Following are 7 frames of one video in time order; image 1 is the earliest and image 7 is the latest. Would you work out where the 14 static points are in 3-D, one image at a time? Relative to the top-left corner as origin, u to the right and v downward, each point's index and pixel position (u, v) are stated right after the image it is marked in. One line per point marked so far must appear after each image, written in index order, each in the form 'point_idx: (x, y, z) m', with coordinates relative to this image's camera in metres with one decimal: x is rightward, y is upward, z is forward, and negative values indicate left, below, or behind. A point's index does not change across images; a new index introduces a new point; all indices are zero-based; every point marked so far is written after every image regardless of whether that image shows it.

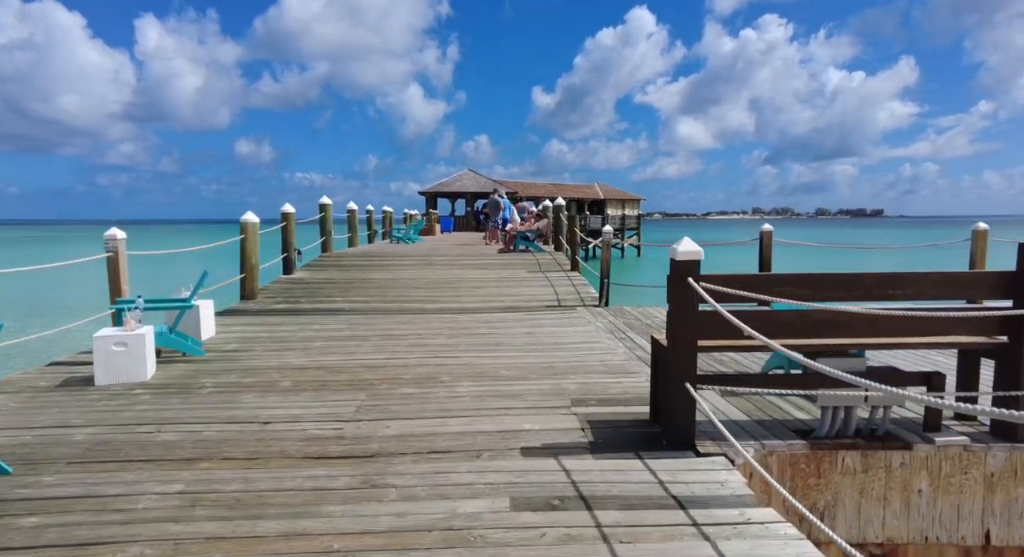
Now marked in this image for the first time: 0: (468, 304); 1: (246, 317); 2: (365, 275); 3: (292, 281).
0: (-0.6, -0.3, +7.9) m
1: (-3.1, -0.5, +6.9) m
2: (-2.5, +0.1, +9.9) m
3: (-3.4, -0.1, +9.3) m
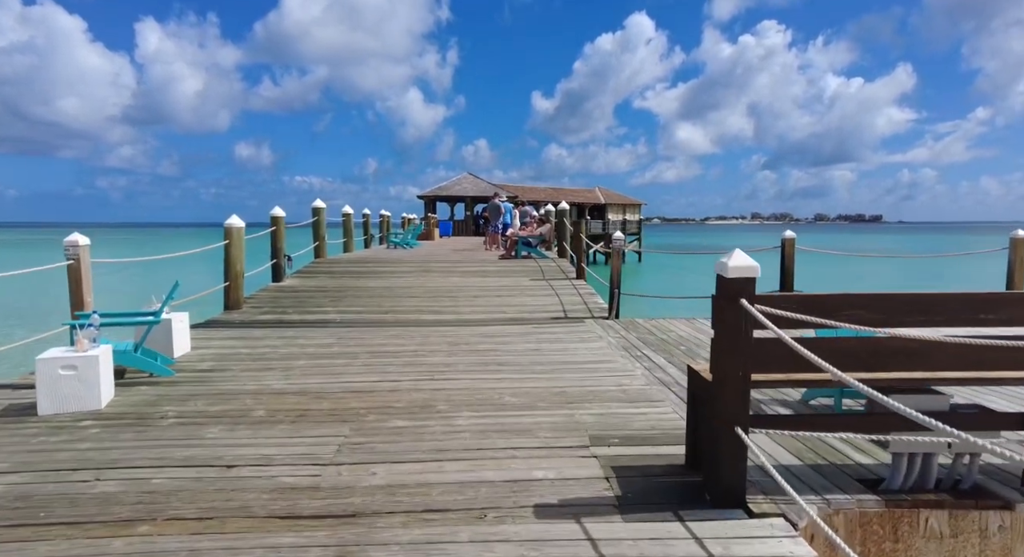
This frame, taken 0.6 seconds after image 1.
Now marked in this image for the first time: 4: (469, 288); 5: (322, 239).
0: (-0.5, -0.5, +7.4) m
1: (-3.0, -0.6, +6.3) m
2: (-2.4, -0.1, +9.4) m
3: (-3.4, -0.2, +8.7) m
4: (-0.7, -0.1, +9.0) m
5: (-3.9, +0.8, +12.1) m
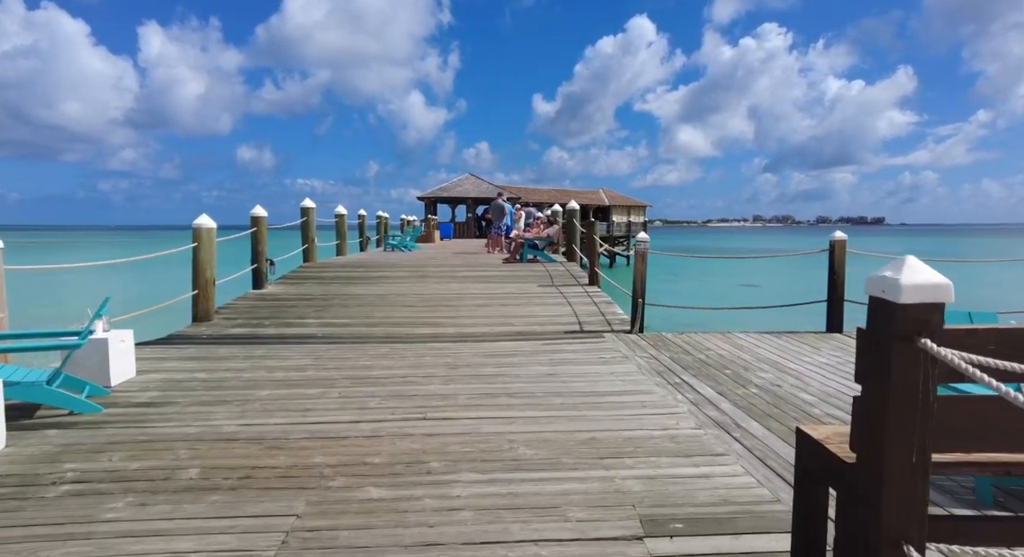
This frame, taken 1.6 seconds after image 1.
0: (-0.5, -0.5, +6.5) m
1: (-3.0, -0.6, +5.4) m
2: (-2.4, -0.2, +8.5) m
3: (-3.3, -0.3, +7.8) m
4: (-0.6, -0.2, +8.1) m
5: (-3.8, +0.7, +11.2) m
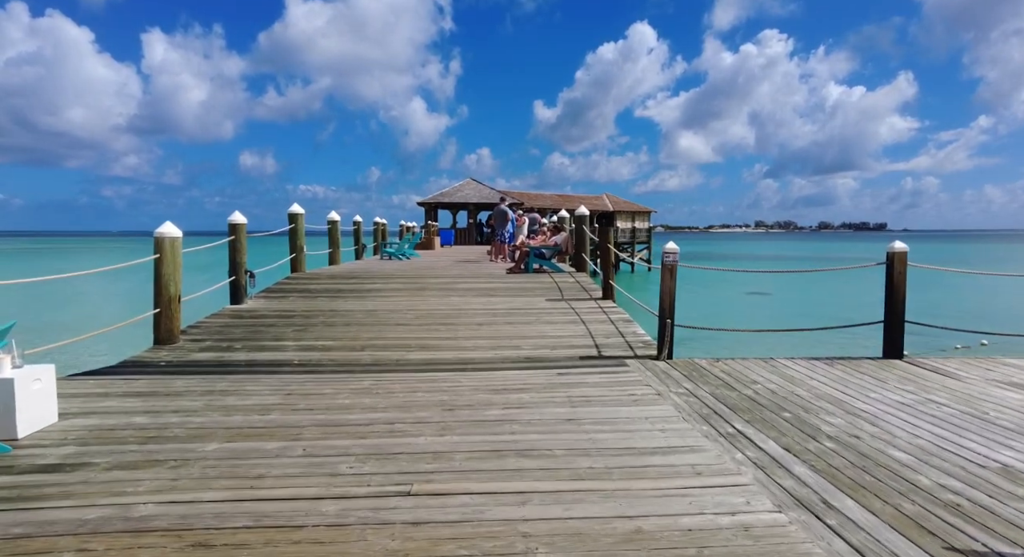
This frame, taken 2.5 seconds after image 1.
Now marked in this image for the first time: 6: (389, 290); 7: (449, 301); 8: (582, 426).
0: (-0.4, -0.7, +5.6) m
1: (-2.9, -0.8, +4.6) m
2: (-2.3, -0.3, +7.7) m
3: (-3.2, -0.5, +7.0) m
4: (-0.5, -0.4, +7.2) m
5: (-3.7, +0.5, +10.4) m
6: (-1.8, -0.2, +8.6) m
7: (-0.8, -0.3, +7.8) m
8: (+0.4, -0.9, +3.4) m
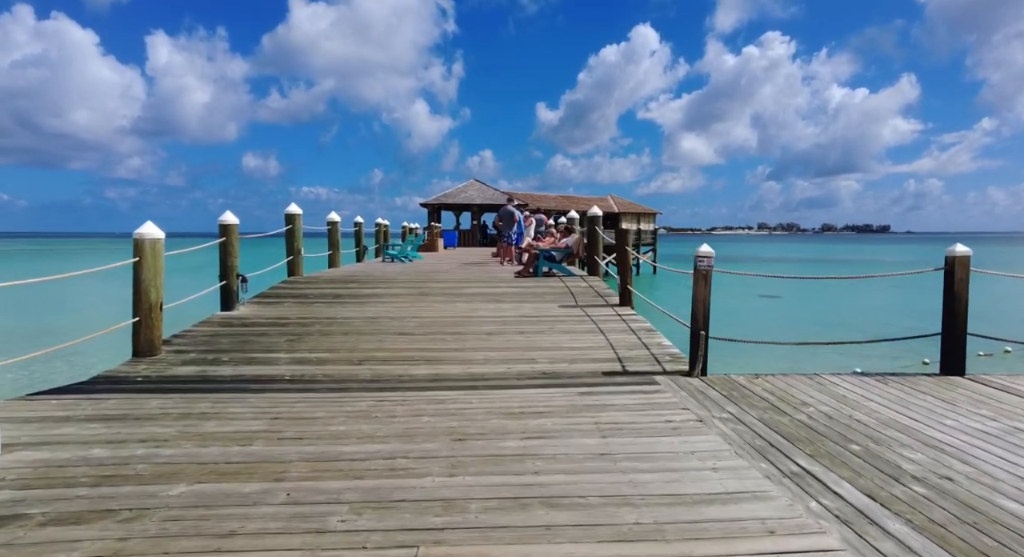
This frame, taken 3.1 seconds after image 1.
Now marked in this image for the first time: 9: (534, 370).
0: (-0.3, -0.8, +5.1) m
1: (-2.8, -0.8, +4.1) m
2: (-2.1, -0.4, +7.1) m
3: (-3.1, -0.5, +6.5) m
4: (-0.4, -0.5, +6.7) m
5: (-3.6, +0.4, +9.8) m
6: (-1.7, -0.2, +8.1) m
7: (-0.7, -0.4, +7.3) m
8: (+0.5, -0.9, +2.9) m
9: (+0.2, -0.8, +5.0) m
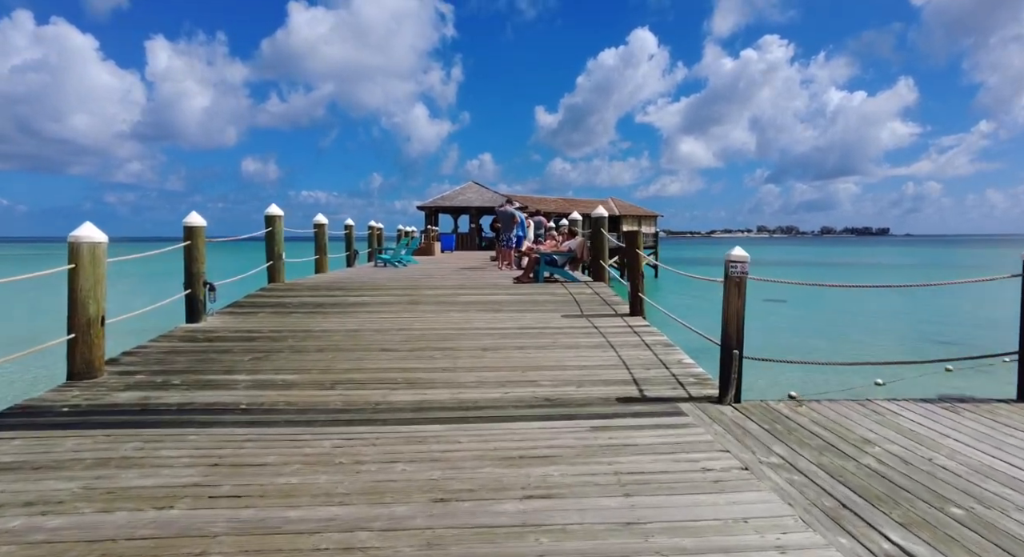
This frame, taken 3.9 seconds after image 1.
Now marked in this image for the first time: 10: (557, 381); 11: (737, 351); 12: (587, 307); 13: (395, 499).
0: (-0.3, -0.8, +4.3) m
1: (-2.8, -0.9, +3.3) m
2: (-2.2, -0.5, +6.4) m
3: (-3.1, -0.6, +5.7) m
4: (-0.4, -0.5, +6.0) m
5: (-3.6, +0.3, +9.1) m
6: (-1.7, -0.3, +7.3) m
7: (-0.7, -0.4, +6.5) m
8: (+0.5, -1.0, +2.2) m
9: (+0.2, -0.8, +4.2) m
10: (+0.3, -0.8, +4.5) m
11: (+1.5, -0.5, +4.0) m
12: (+0.9, -0.3, +7.1) m
13: (-0.5, -0.9, +2.6) m
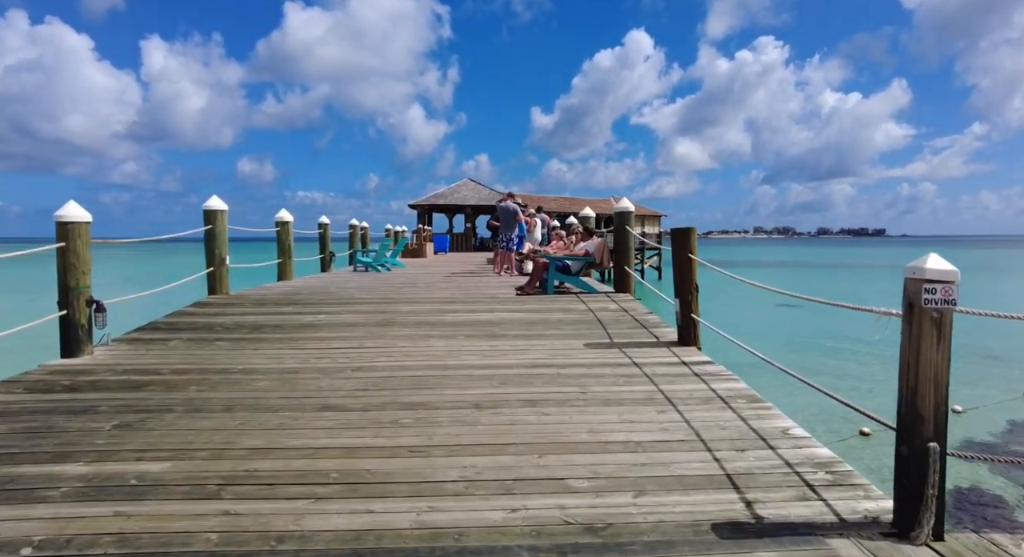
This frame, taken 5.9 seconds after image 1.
0: (-0.2, -0.9, +2.5) m
1: (-2.7, -1.0, +1.5) m
2: (-2.1, -0.6, +4.5) m
3: (-3.1, -0.7, +3.9) m
4: (-0.3, -0.7, +4.1) m
5: (-3.6, +0.2, +7.3) m
6: (-1.6, -0.4, +5.5) m
7: (-0.7, -0.6, +4.7) m
8: (+0.6, -1.1, +0.3) m
9: (+0.2, -0.9, +2.4) m
10: (+0.4, -0.9, +2.7) m
11: (+1.6, -0.6, +2.2) m
12: (+1.0, -0.5, +5.3) m
13: (-0.4, -1.1, +0.7) m
